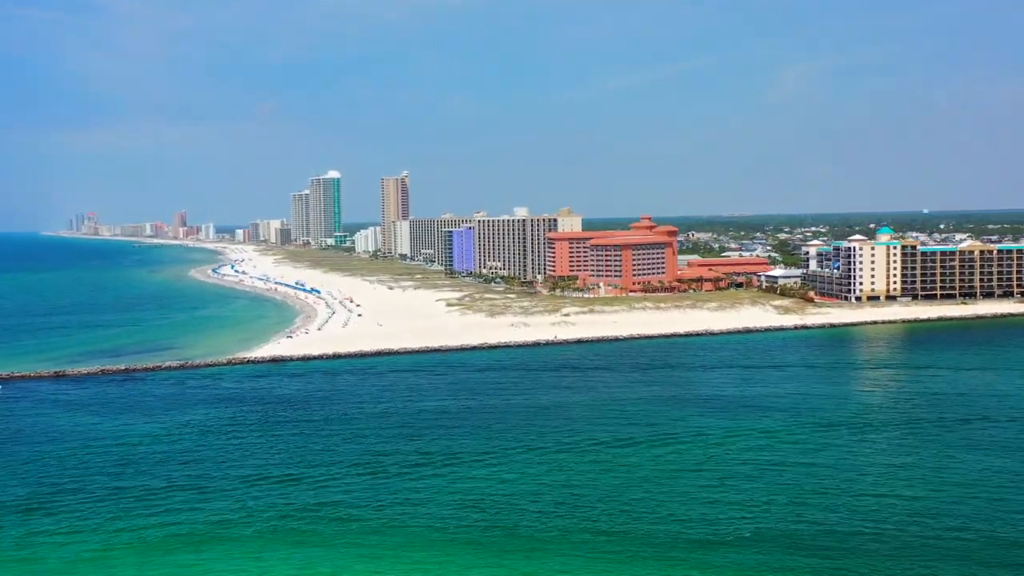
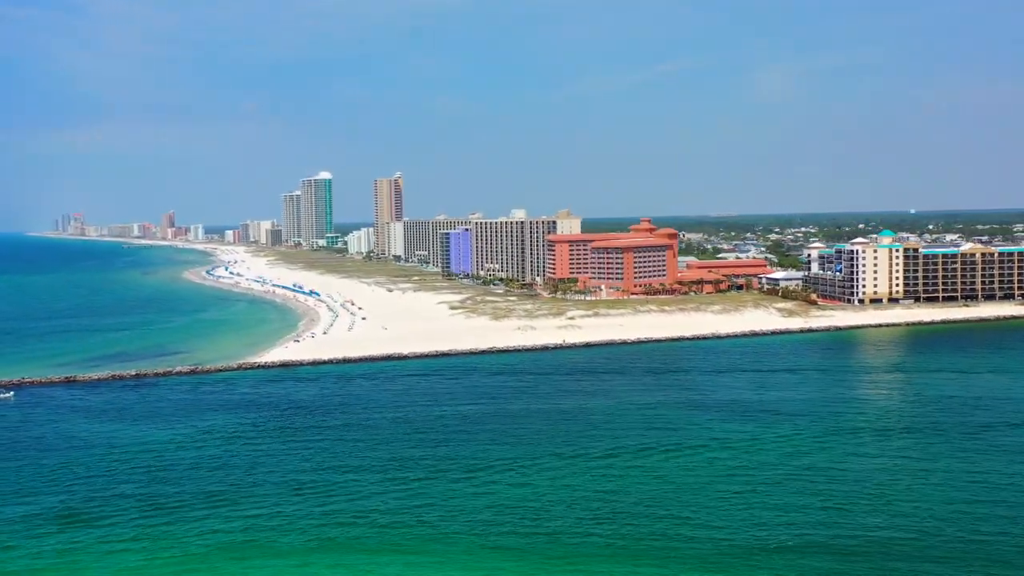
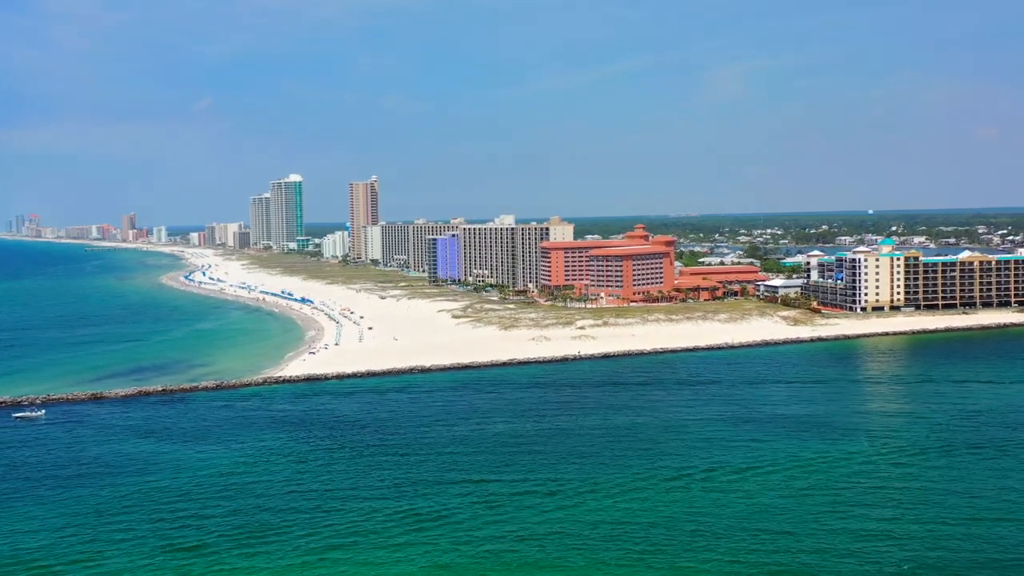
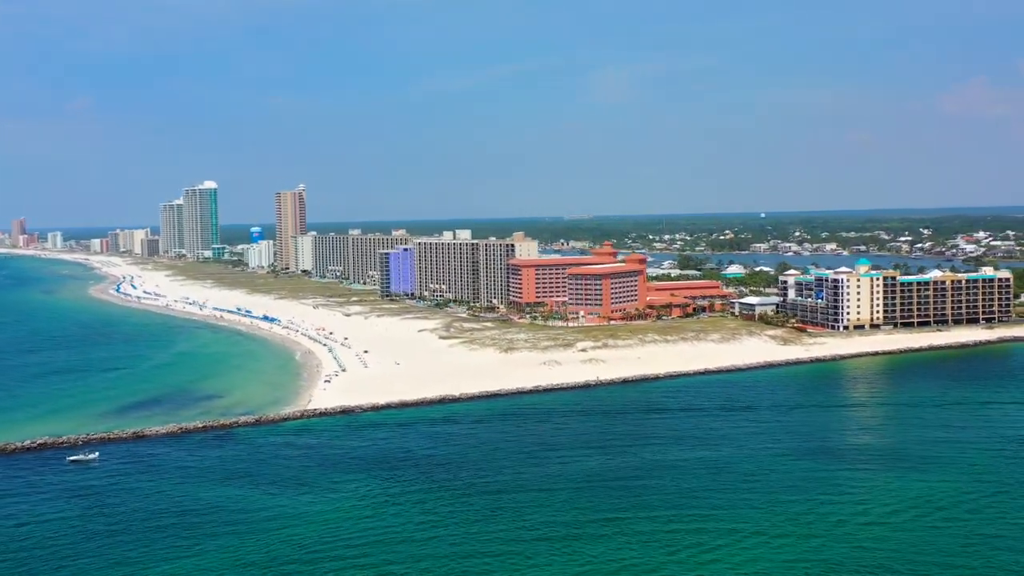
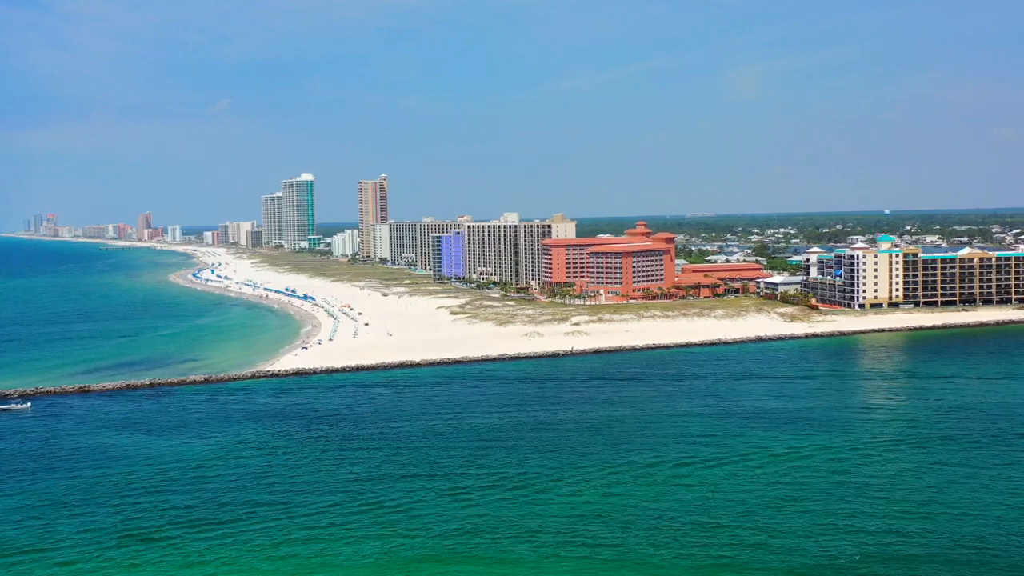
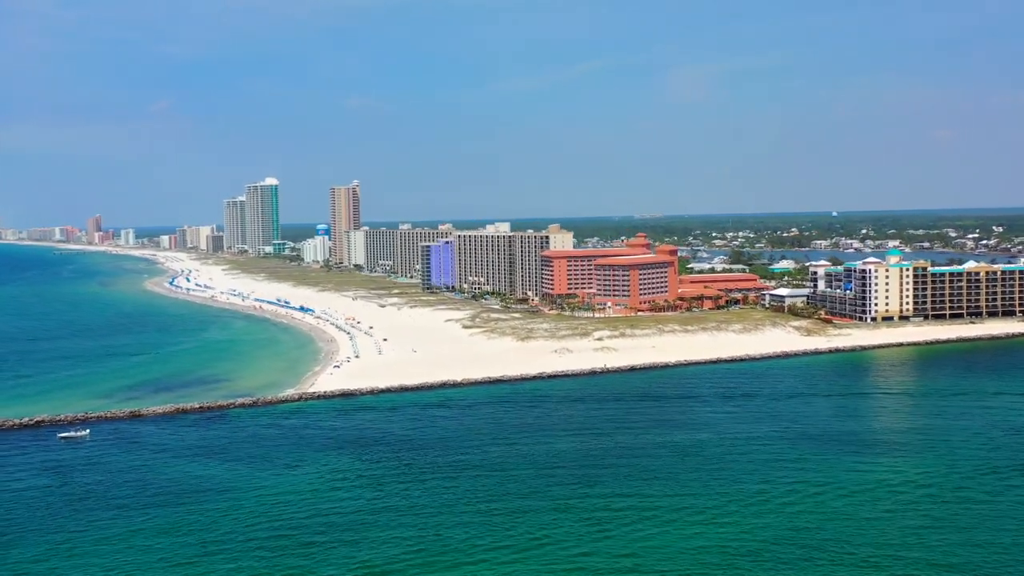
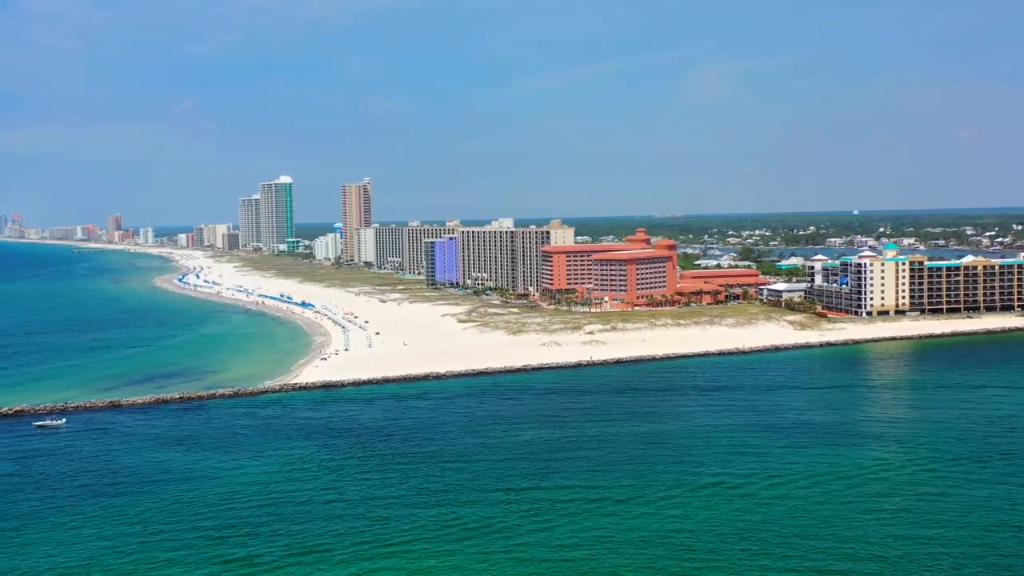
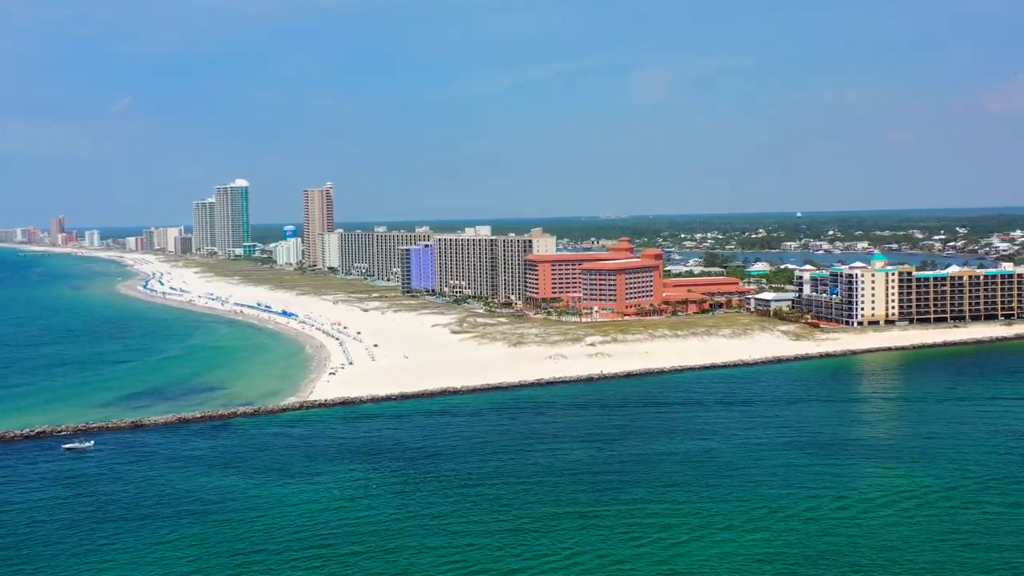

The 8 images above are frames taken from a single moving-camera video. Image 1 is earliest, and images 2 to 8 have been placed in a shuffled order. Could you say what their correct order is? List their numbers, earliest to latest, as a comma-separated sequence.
2, 5, 3, 7, 6, 8, 4
